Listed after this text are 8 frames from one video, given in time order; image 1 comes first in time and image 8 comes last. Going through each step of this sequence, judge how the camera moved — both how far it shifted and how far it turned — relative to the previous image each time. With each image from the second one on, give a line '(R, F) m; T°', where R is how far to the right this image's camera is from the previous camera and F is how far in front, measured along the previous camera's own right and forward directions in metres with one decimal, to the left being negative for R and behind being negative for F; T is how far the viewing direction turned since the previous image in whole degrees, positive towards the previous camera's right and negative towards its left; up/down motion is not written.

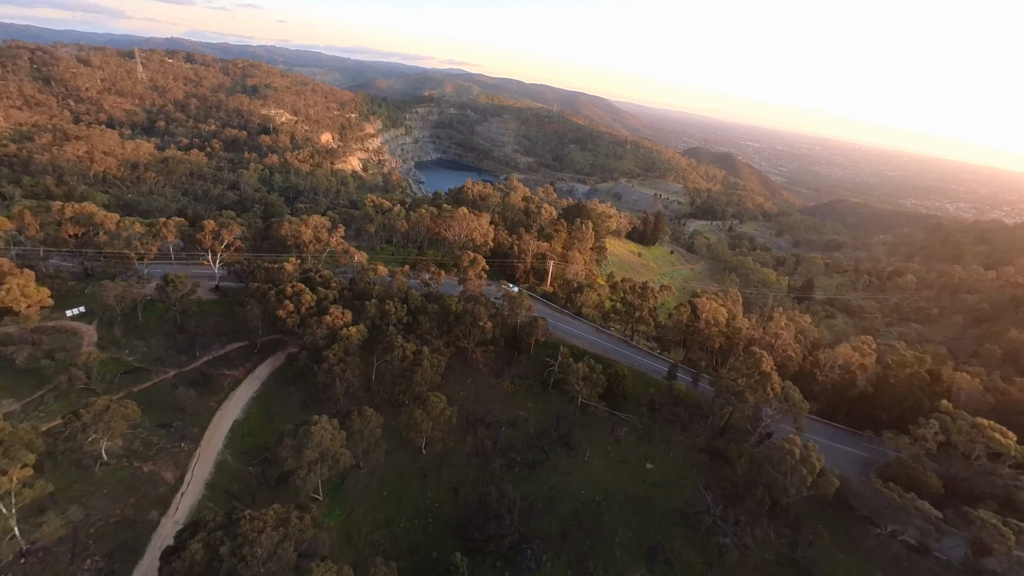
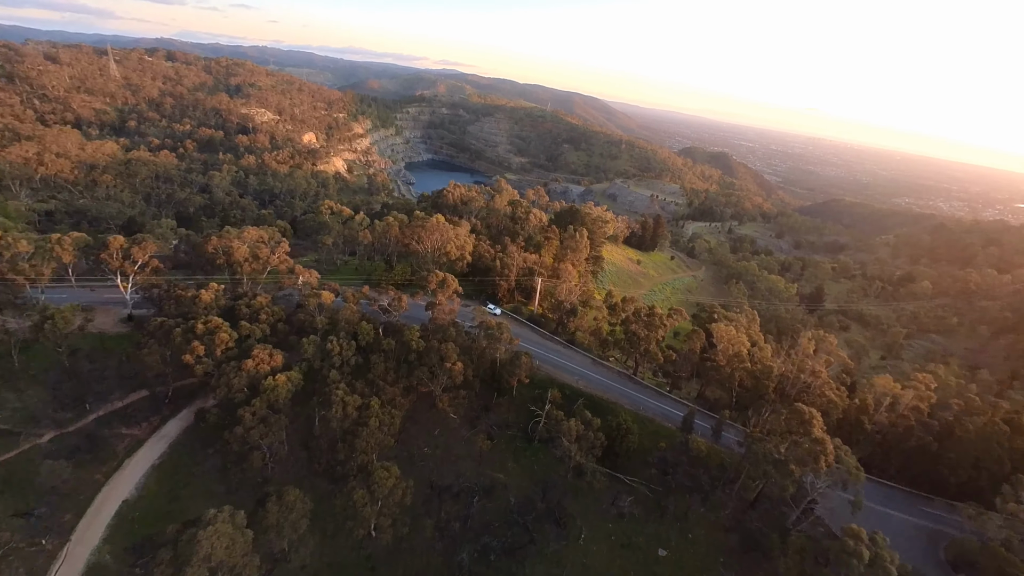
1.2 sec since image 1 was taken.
(+1.3, +7.6) m; +1°
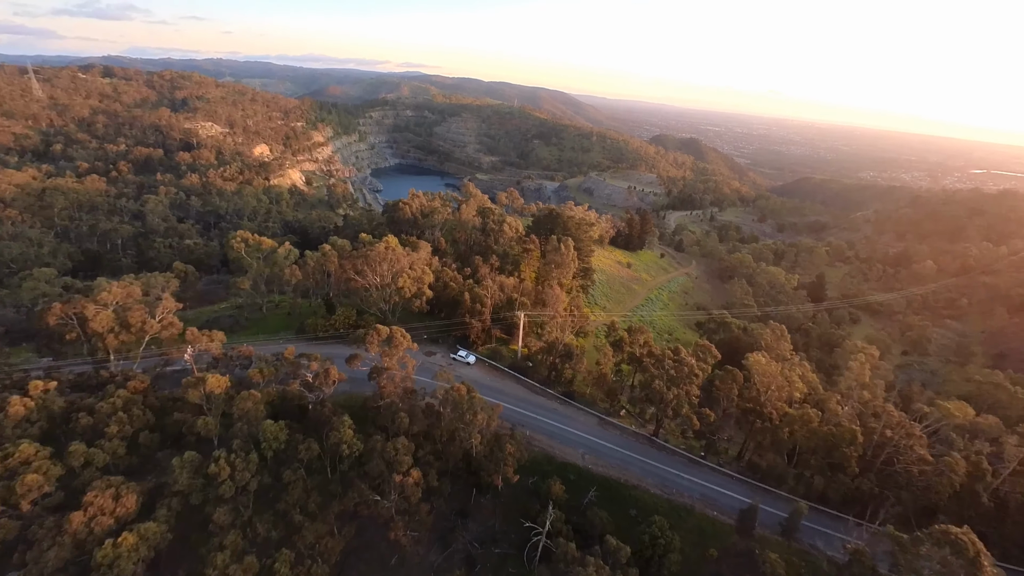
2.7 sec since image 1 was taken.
(+0.6, +9.6) m; +2°
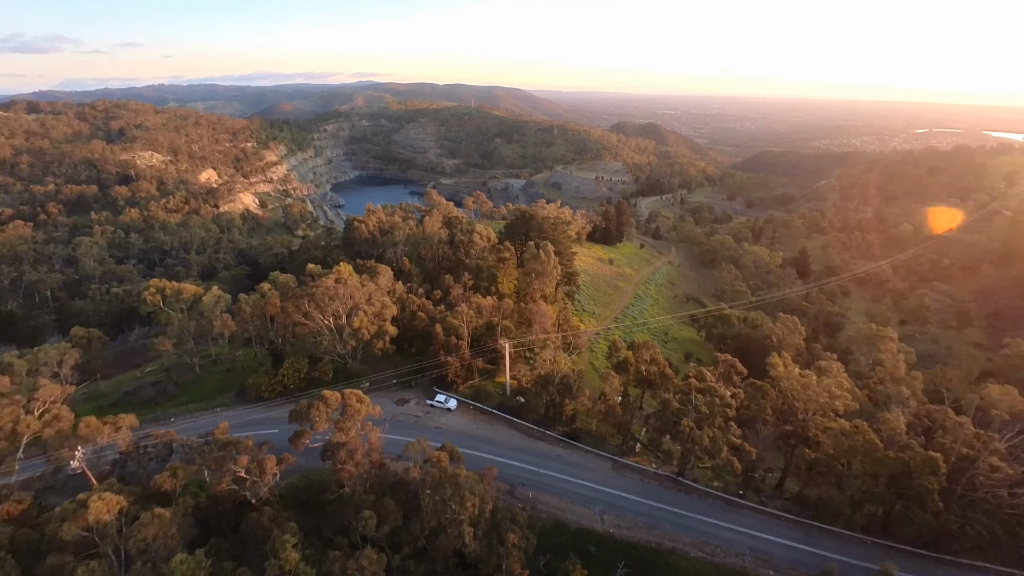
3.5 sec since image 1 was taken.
(0.0, +5.3) m; +3°
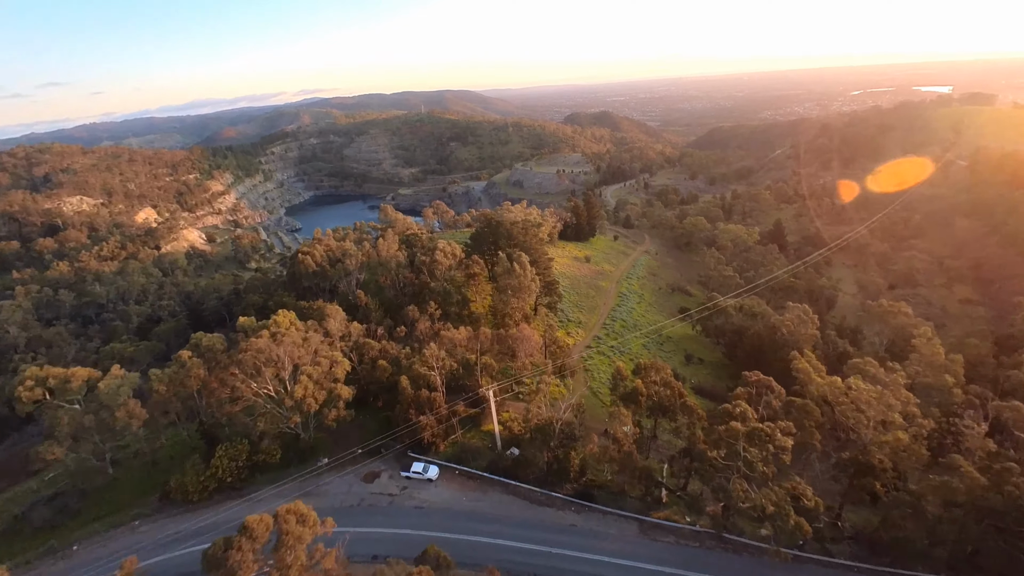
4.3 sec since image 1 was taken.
(+0.1, +5.1) m; +3°
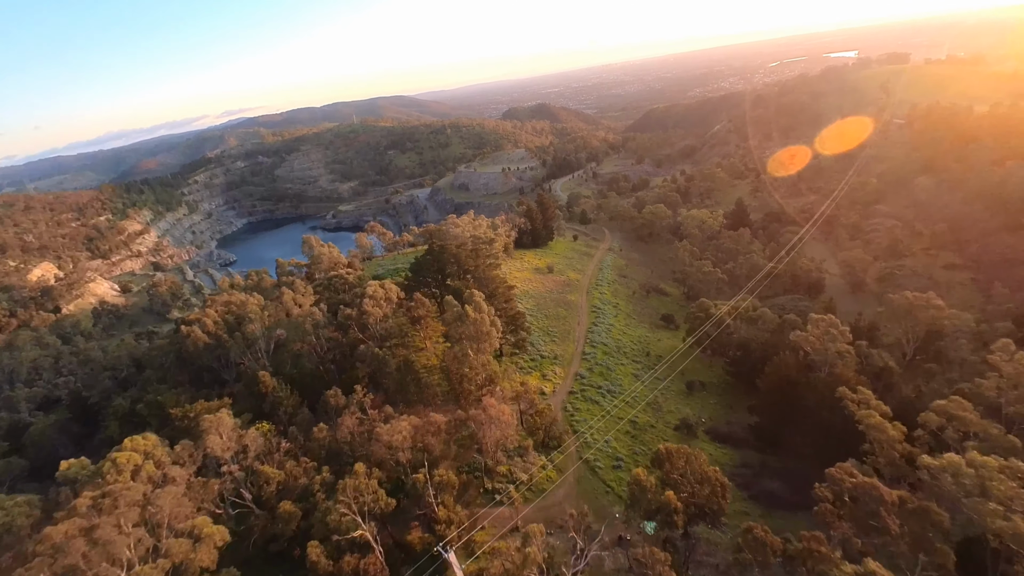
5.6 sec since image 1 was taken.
(+0.7, +8.2) m; +5°
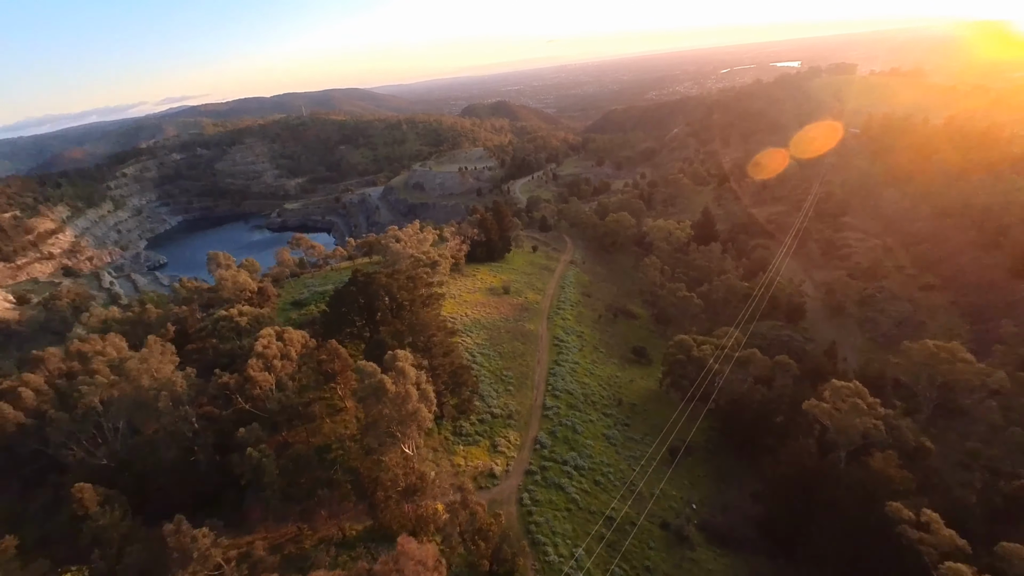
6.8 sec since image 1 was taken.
(+1.1, +7.3) m; +5°
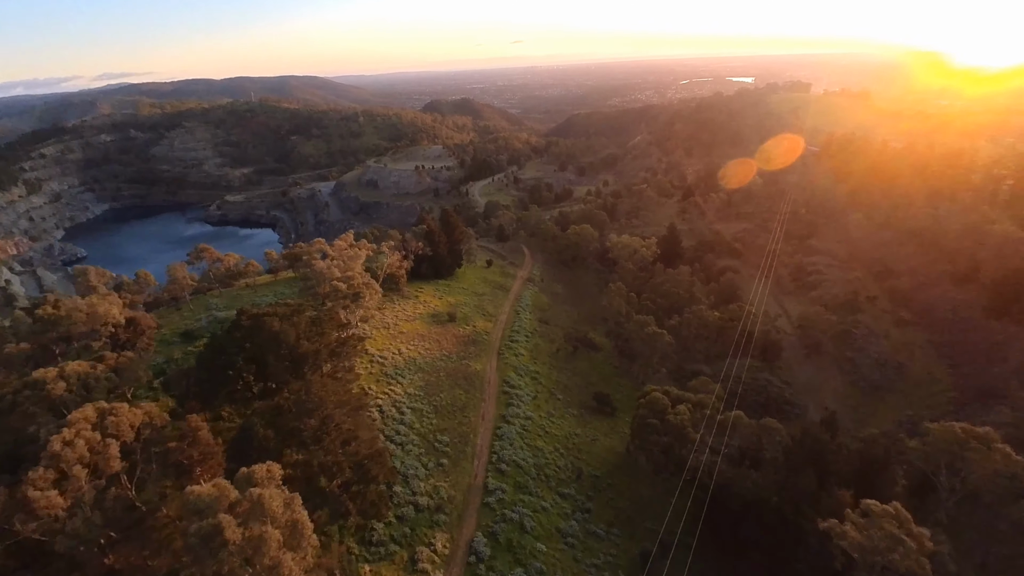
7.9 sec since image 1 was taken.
(+1.3, +6.8) m; +5°
